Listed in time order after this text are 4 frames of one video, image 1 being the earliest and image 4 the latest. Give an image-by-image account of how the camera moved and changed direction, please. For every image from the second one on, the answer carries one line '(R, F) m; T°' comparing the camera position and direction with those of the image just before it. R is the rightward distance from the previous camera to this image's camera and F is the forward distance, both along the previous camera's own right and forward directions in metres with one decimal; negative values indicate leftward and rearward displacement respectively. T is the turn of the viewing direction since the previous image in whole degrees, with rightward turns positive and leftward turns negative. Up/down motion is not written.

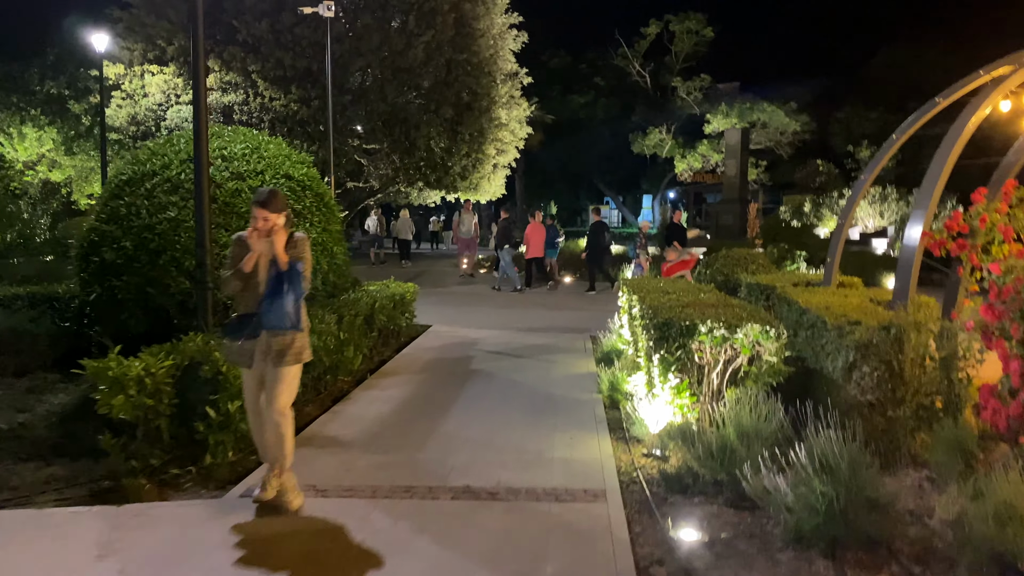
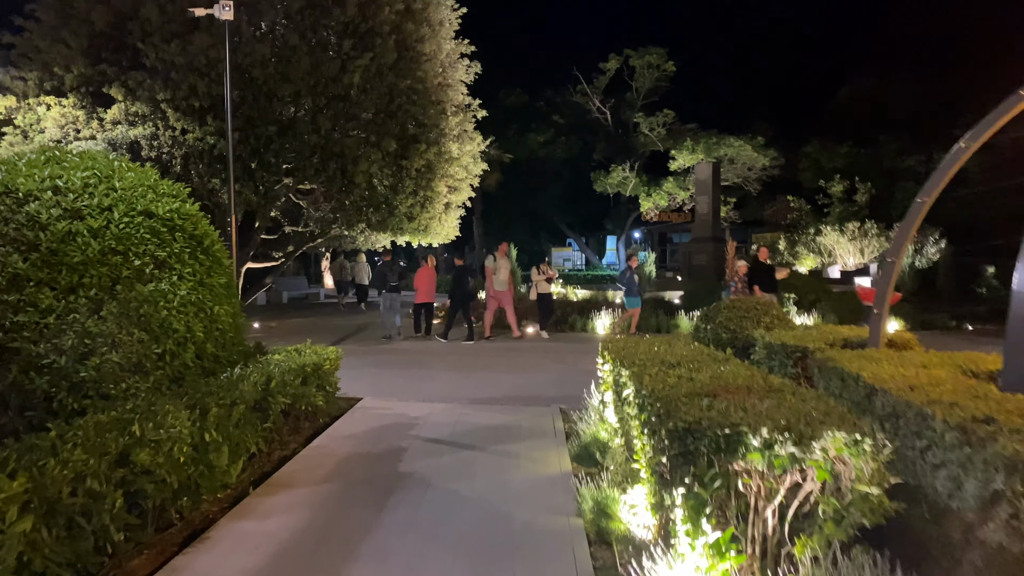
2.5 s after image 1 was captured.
(+0.2, +2.1) m; +3°
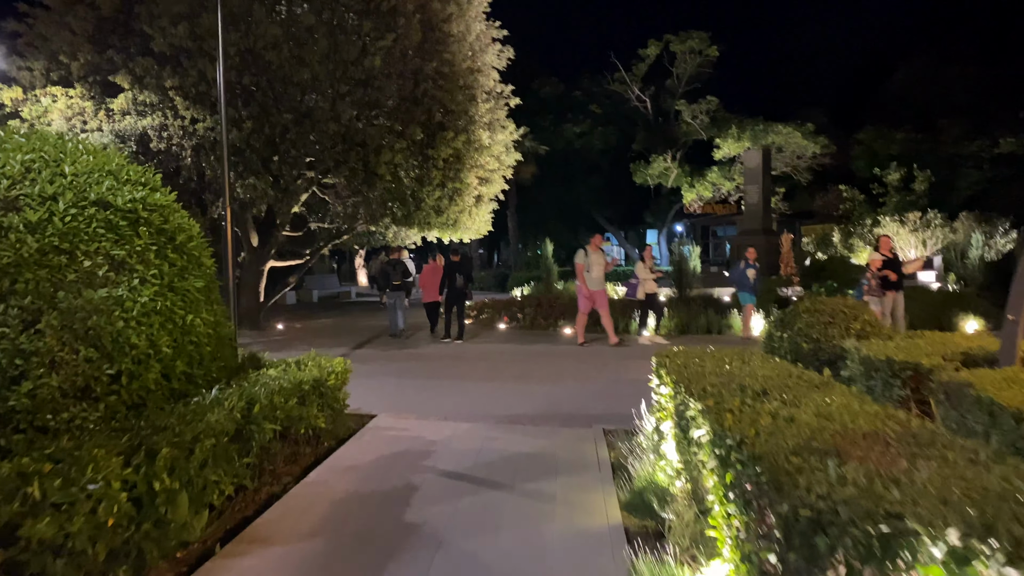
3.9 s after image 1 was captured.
(0.0, +1.2) m; -3°
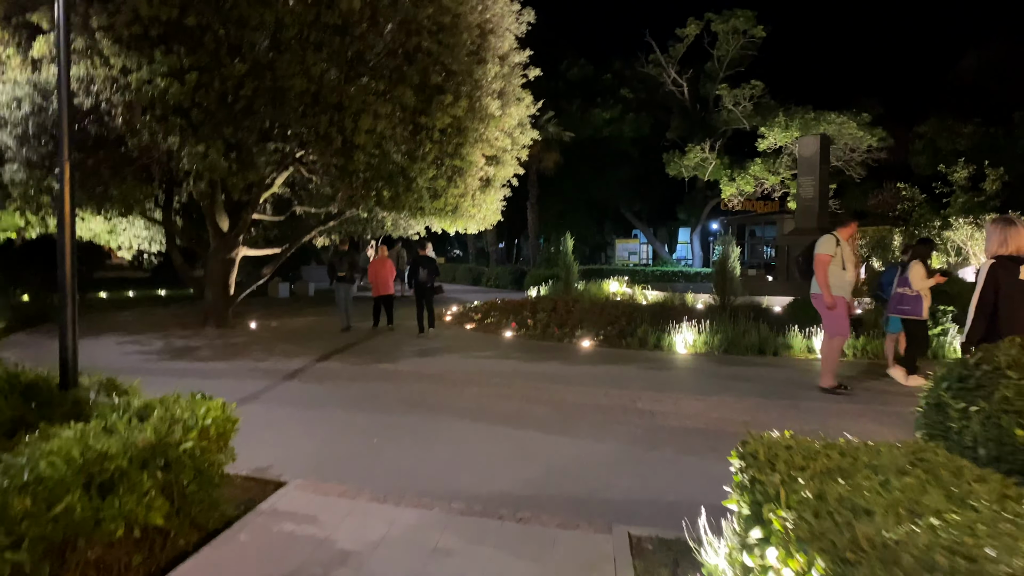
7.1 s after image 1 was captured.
(+0.3, +2.7) m; -2°
